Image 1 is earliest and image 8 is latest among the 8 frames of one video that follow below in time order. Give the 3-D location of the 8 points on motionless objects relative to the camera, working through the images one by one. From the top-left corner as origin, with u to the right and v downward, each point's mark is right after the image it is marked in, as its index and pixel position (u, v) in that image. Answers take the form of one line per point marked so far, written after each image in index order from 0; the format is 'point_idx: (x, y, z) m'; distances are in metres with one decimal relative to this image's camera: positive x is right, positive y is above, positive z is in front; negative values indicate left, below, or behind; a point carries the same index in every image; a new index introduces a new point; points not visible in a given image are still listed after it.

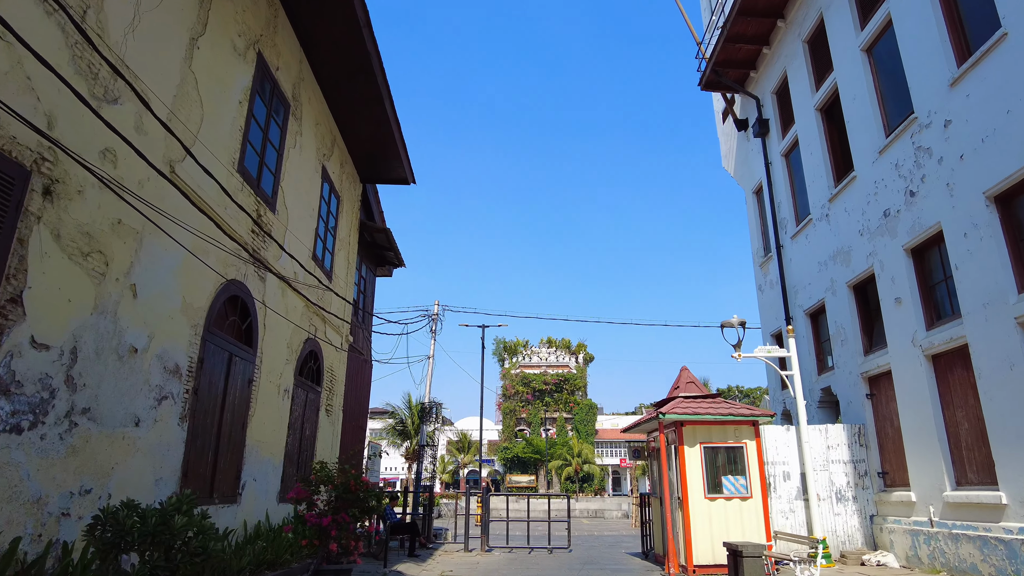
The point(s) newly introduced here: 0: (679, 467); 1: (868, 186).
0: (+2.5, -2.7, +9.5) m
1: (+5.7, +1.6, +10.2) m
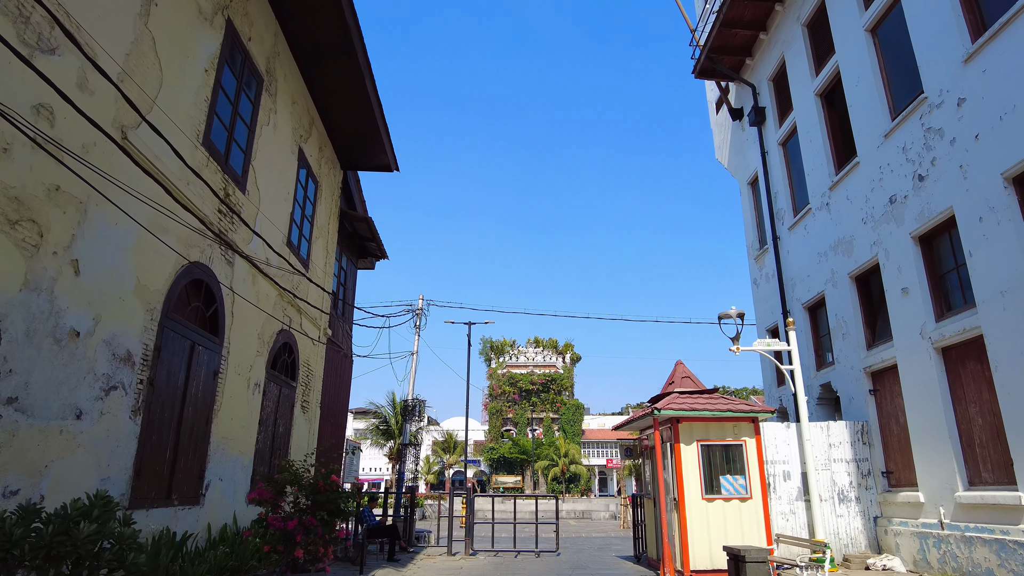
0: (+2.3, -2.5, +9.0) m
1: (+5.5, +1.8, +9.7) m
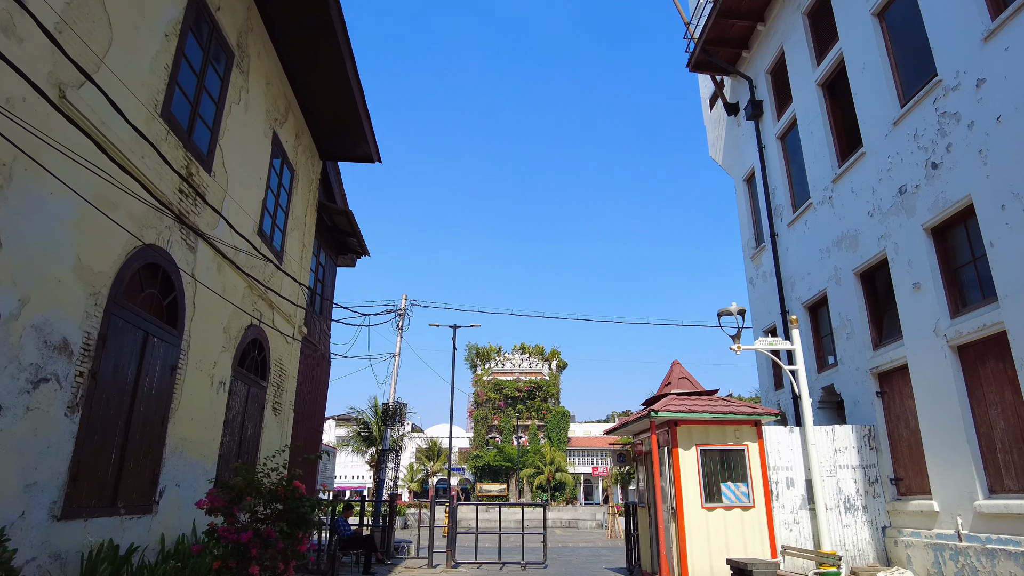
0: (+2.1, -2.5, +8.4) m
1: (+5.3, +1.8, +9.2) m
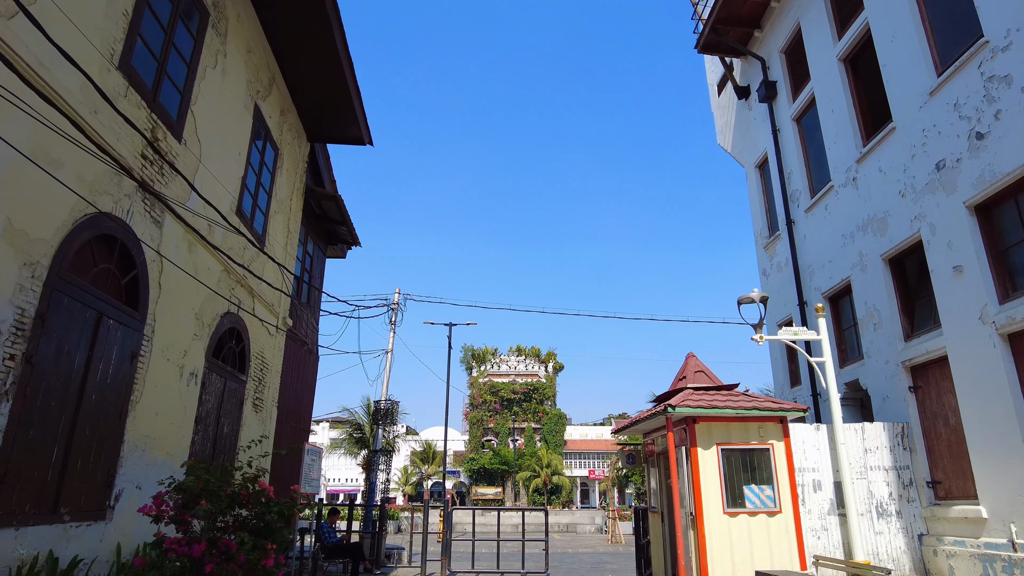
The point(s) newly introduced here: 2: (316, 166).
0: (+2.1, -2.2, +7.6) m
1: (+5.3, +2.0, +8.5) m
2: (-4.2, +2.6, +13.5) m
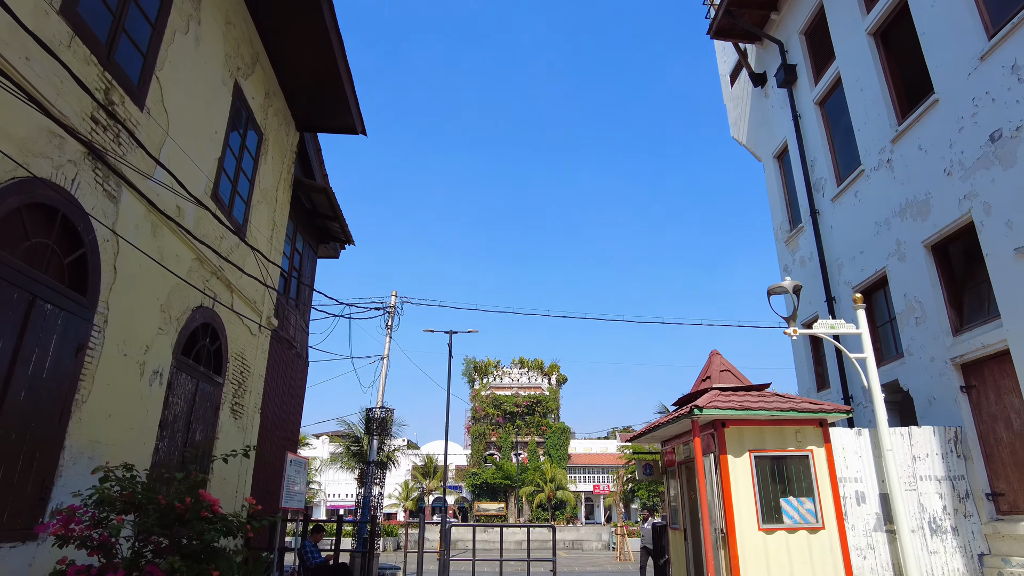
0: (+2.2, -2.1, +6.7) m
1: (+5.4, +2.2, +7.7) m
2: (-4.1, +2.6, +12.7) m
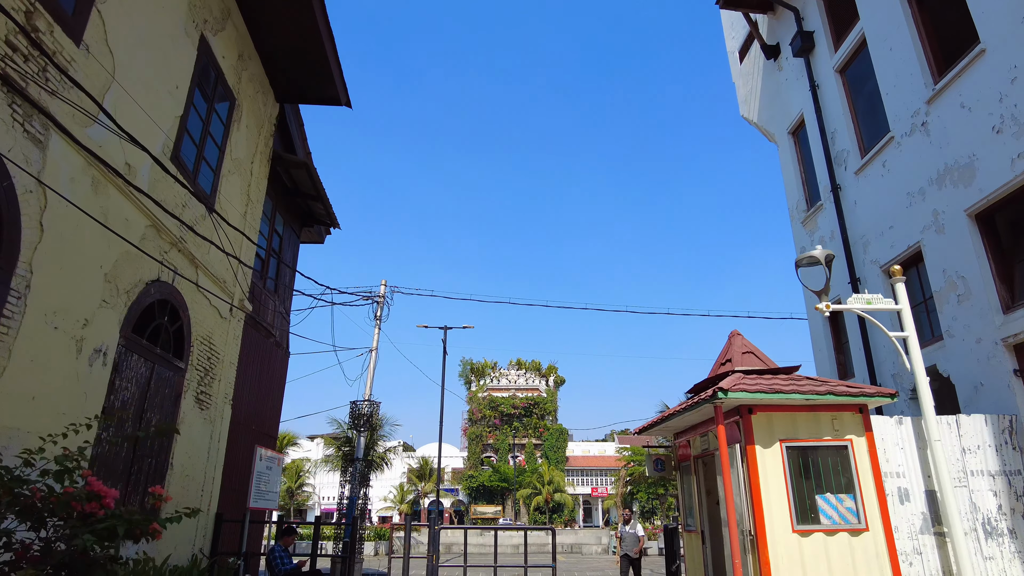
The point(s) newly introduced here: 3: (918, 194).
0: (+2.1, -1.8, +5.8) m
1: (+5.3, +2.5, +6.8) m
2: (-4.2, +2.9, +11.8) m
3: (+5.3, +1.2, +8.3) m
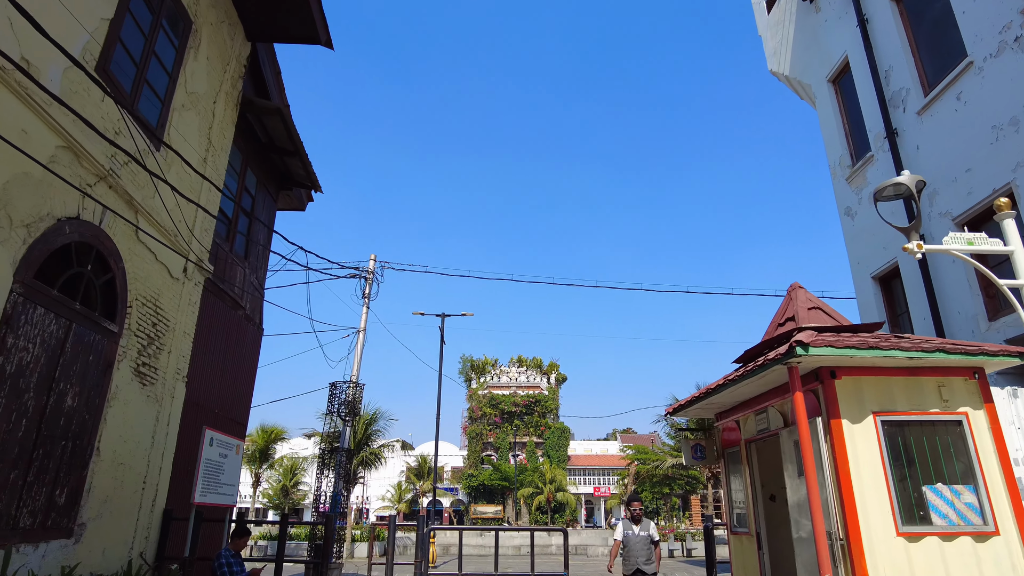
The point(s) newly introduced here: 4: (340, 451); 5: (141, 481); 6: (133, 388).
0: (+2.2, -1.2, +4.4) m
1: (+5.4, +3.0, +5.4) m
2: (-4.1, +3.4, +10.4) m
3: (+5.4, +1.7, +6.9) m
4: (-4.2, -4.5, +16.8) m
5: (-4.0, -2.1, +6.9) m
6: (-4.0, -1.1, +6.8) m
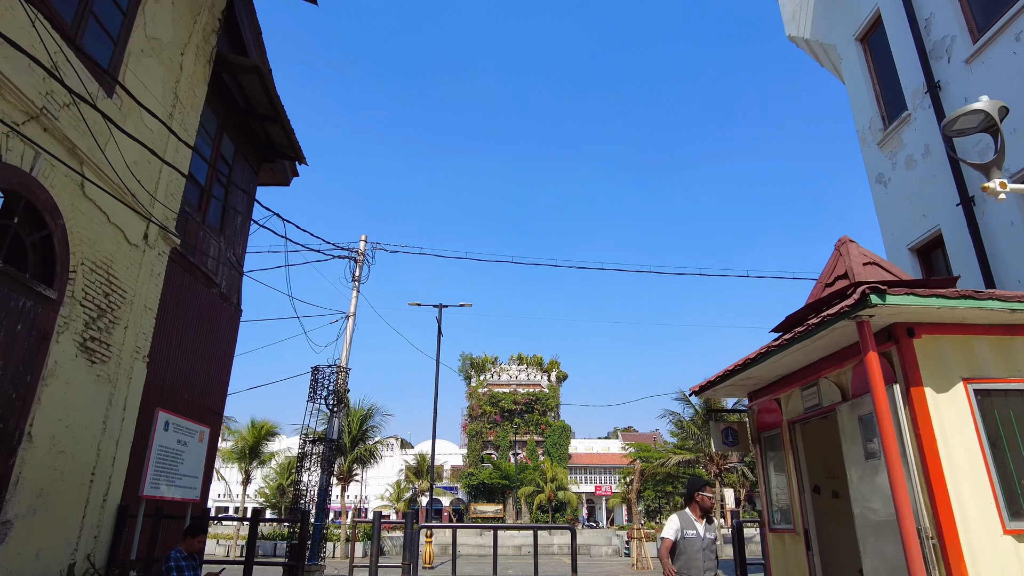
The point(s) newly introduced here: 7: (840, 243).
0: (+2.2, -0.9, +3.5) m
1: (+5.4, +3.4, +4.5) m
2: (-4.1, +3.8, +9.5) m
3: (+5.4, +2.1, +6.0) m
4: (-4.1, -4.1, +15.9) m
5: (-4.0, -1.7, +6.0) m
6: (-4.0, -0.7, +5.9) m
7: (+2.5, +0.3, +4.9) m
